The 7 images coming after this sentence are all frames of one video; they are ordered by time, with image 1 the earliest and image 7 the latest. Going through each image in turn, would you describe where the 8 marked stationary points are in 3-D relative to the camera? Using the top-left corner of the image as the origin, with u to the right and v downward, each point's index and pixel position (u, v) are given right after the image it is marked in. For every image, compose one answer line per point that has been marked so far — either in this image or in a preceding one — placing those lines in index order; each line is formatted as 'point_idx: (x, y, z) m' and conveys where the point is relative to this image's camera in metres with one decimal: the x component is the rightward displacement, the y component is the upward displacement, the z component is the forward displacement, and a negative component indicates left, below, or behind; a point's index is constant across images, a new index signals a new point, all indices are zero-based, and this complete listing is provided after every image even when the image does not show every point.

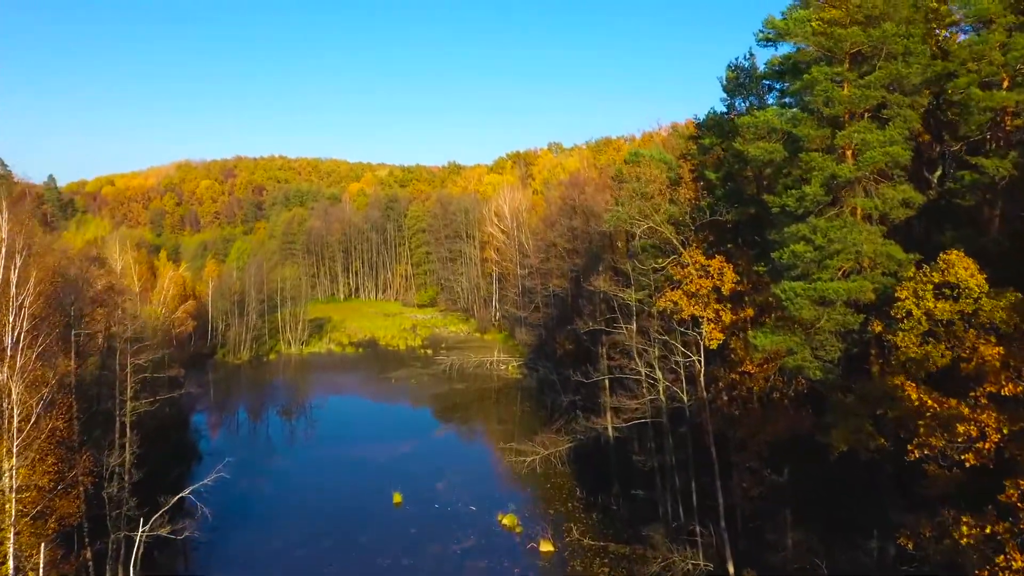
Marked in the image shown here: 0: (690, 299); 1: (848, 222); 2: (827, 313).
0: (+4.0, -0.2, +14.0) m
1: (+5.9, +1.2, +11.1) m
2: (+5.6, -0.4, +11.2) m
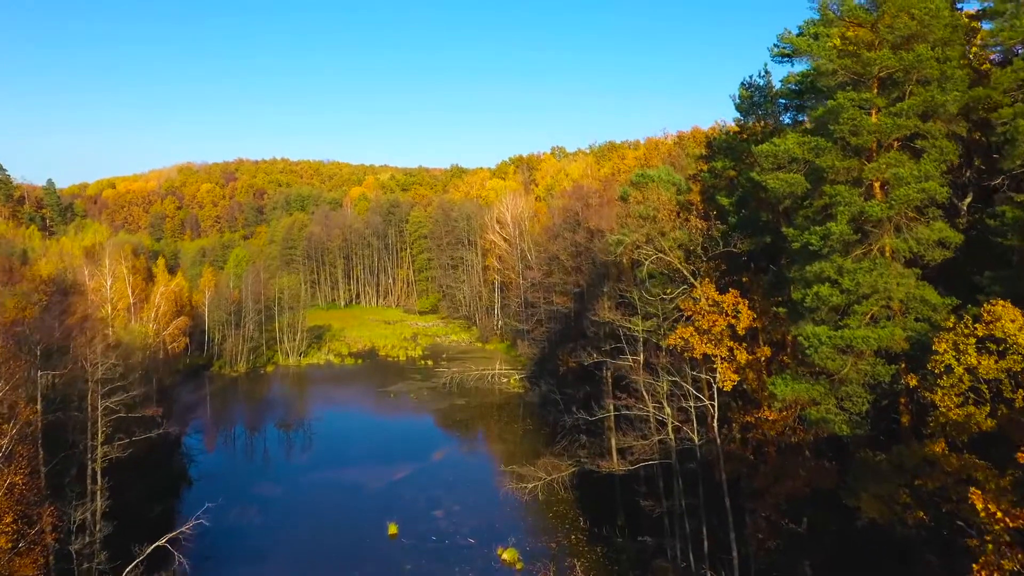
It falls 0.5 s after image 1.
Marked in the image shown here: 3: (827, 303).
0: (+3.9, -1.0, +13.0) m
1: (+5.9, +0.4, +10.1) m
2: (+5.6, -1.2, +10.2) m
3: (+5.1, -0.2, +10.3) m
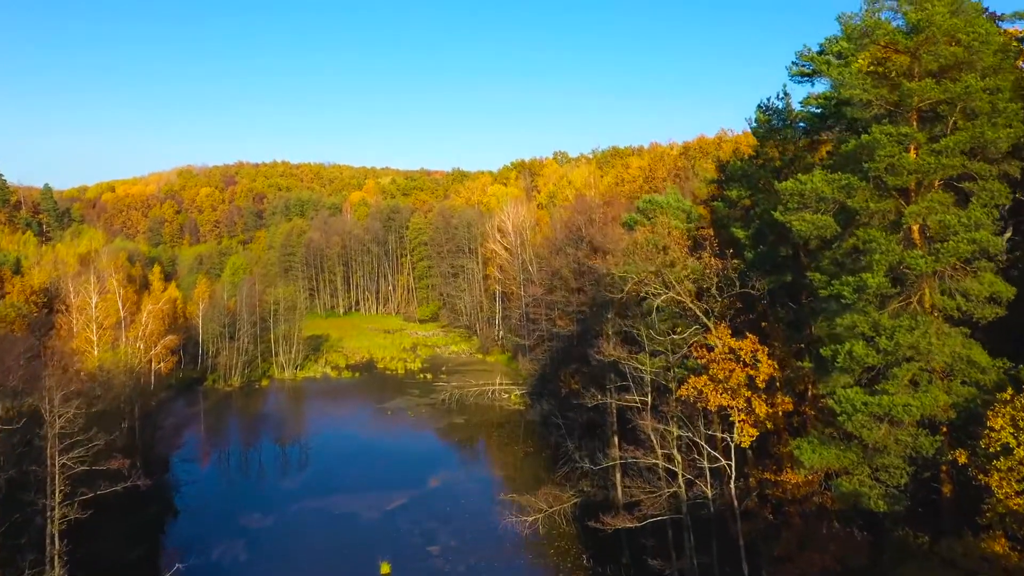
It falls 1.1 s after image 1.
0: (+3.9, -1.9, +11.9) m
1: (+5.8, -0.5, +9.0) m
2: (+5.5, -2.1, +9.1) m
3: (+5.1, -1.1, +9.2) m
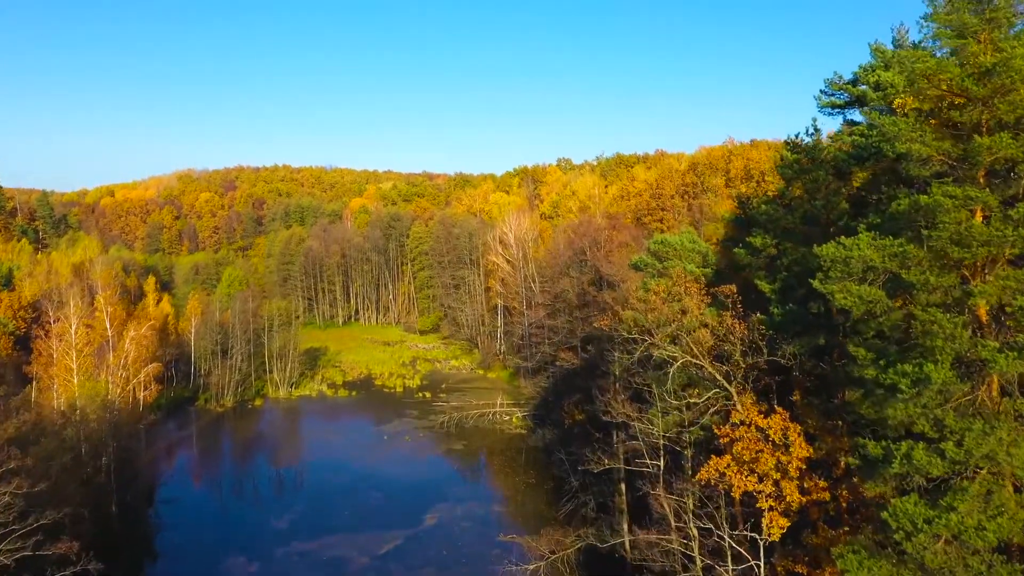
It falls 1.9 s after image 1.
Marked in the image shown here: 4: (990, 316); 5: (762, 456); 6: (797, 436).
0: (+3.8, -3.0, +10.4) m
1: (+5.7, -1.6, +7.5) m
2: (+5.4, -3.2, +7.6) m
3: (+5.0, -2.2, +7.7) m
4: (+6.0, -0.3, +8.0) m
5: (+4.0, -2.7, +10.3) m
6: (+4.5, -2.4, +10.1) m
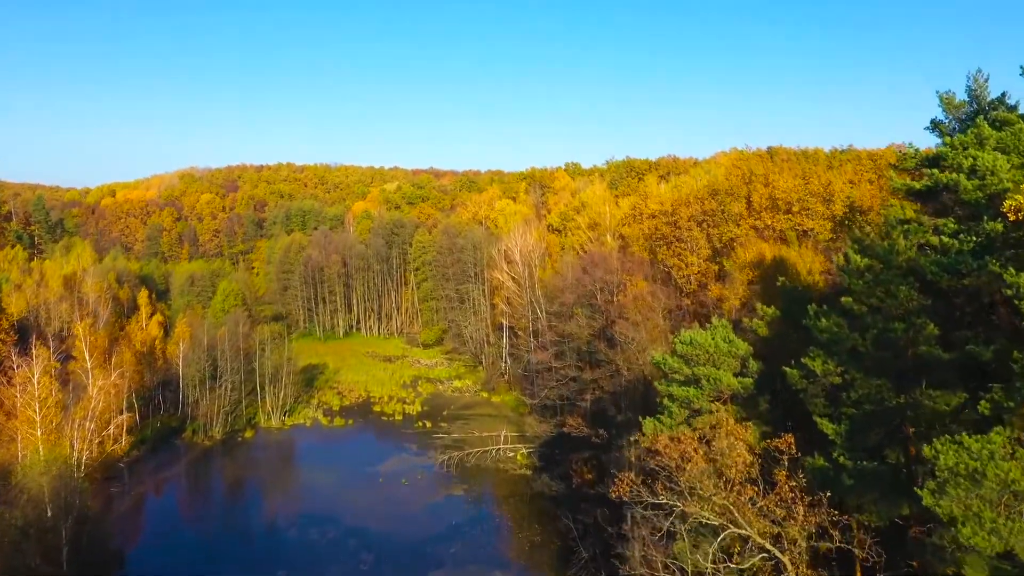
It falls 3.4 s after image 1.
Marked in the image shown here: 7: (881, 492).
0: (+3.7, -5.1, +8.0) m
1: (+5.6, -3.8, +5.1) m
2: (+5.3, -5.4, +5.2) m
3: (+4.9, -4.4, +5.2) m
4: (+5.9, -2.5, +5.5) m
5: (+3.9, -4.9, +7.8) m
6: (+4.4, -4.5, +7.6) m
7: (+5.1, -2.9, +8.9) m
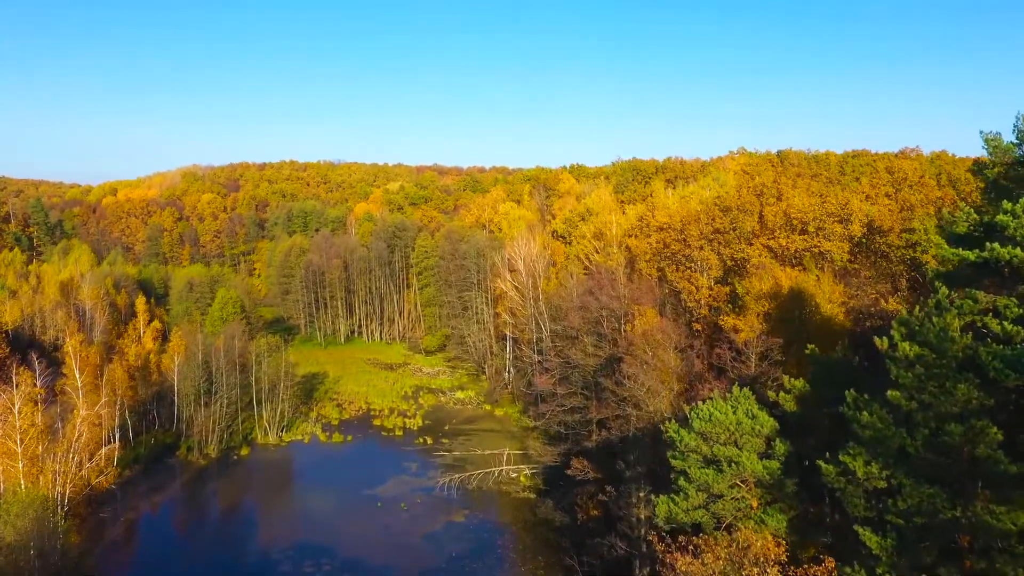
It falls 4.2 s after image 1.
0: (+3.7, -6.4, +6.8) m
1: (+5.6, -5.1, +3.9) m
2: (+5.2, -6.7, +4.0) m
3: (+4.8, -5.7, +4.0) m
4: (+5.9, -3.8, +4.3) m
5: (+3.9, -6.1, +6.6) m
6: (+4.4, -5.8, +6.4) m
7: (+5.0, -4.1, +7.7) m
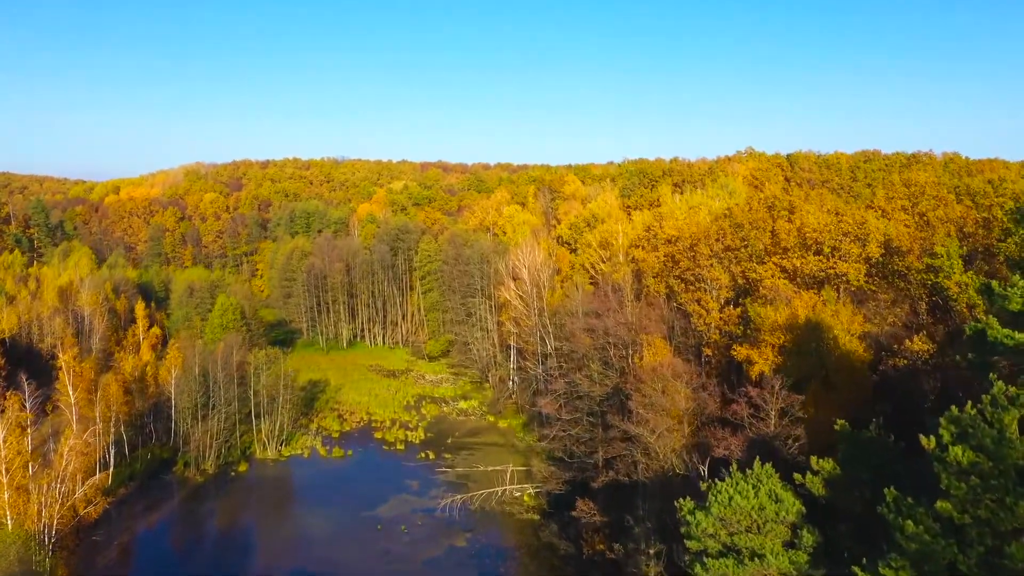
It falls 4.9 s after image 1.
0: (+3.6, -7.6, +5.9) m
1: (+5.5, -6.3, +2.9) m
2: (+5.2, -7.9, +3.1) m
3: (+4.8, -6.9, +3.1) m
4: (+5.8, -5.0, +3.3) m
5: (+3.9, -7.3, +5.7) m
6: (+4.4, -6.9, +5.5) m
7: (+5.0, -5.3, +6.7) m
